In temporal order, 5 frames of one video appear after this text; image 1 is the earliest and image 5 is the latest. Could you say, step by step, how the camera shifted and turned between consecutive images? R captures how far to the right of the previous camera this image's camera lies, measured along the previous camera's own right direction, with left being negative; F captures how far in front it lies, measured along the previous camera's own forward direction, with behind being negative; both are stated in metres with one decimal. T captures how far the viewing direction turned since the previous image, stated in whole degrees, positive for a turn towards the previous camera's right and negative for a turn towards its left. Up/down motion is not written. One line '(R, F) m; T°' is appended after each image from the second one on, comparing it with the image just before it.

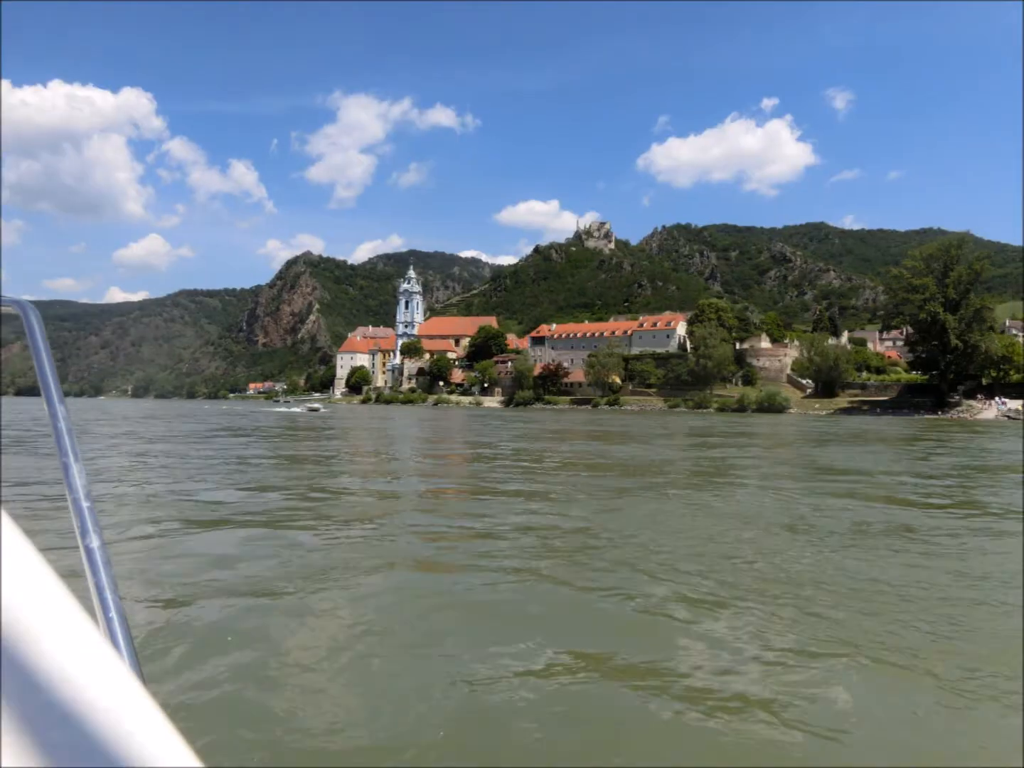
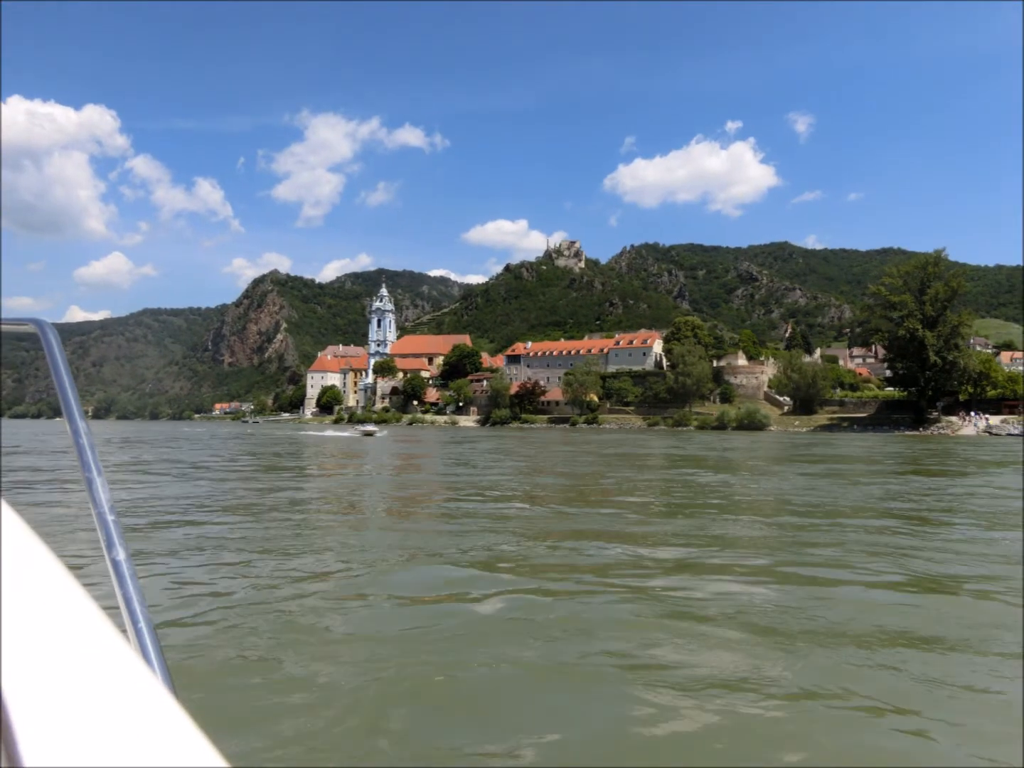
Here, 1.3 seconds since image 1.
(-0.5, +0.8) m; +2°
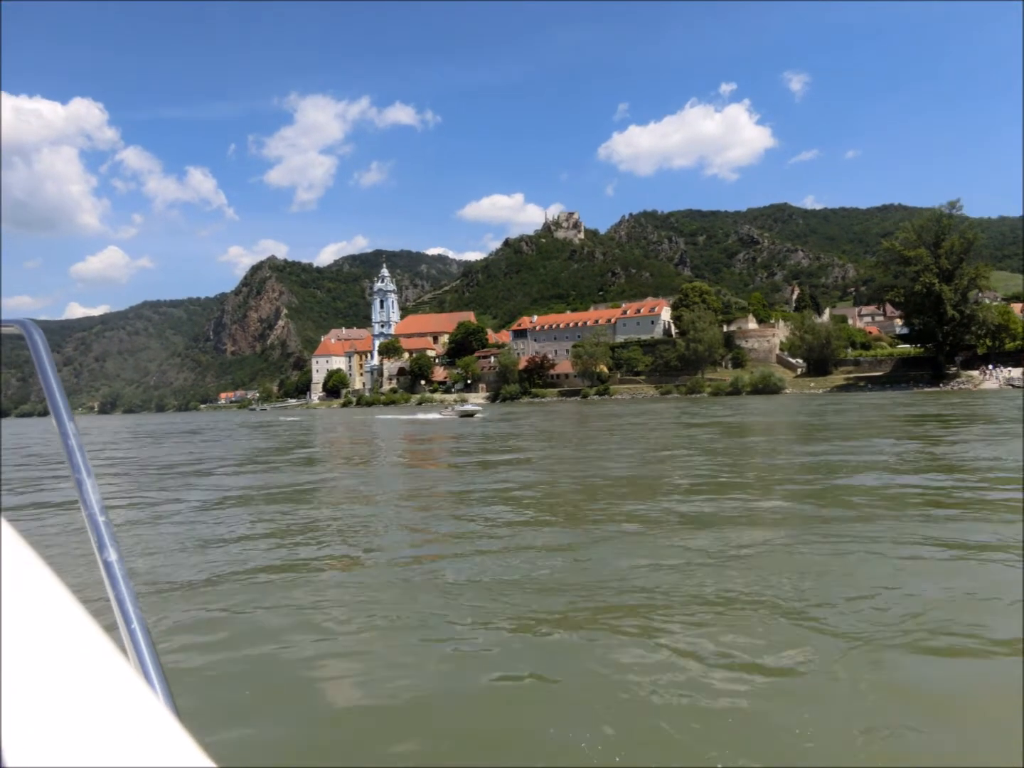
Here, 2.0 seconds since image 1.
(-0.4, +0.6) m; 0°
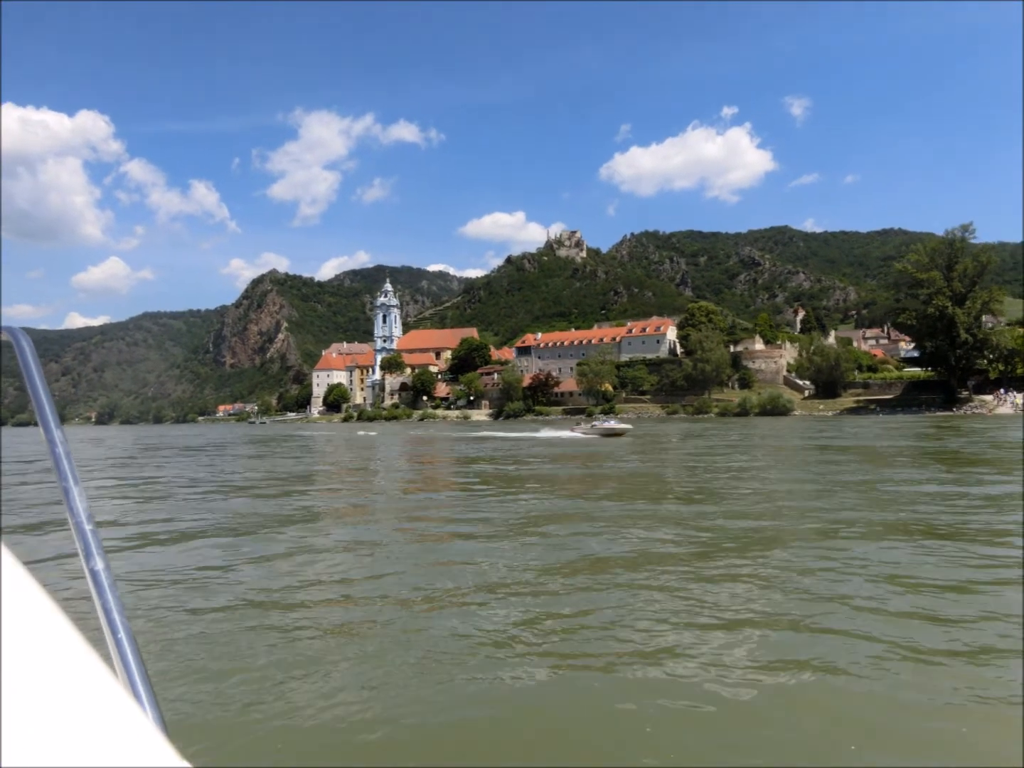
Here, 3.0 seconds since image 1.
(-0.4, +0.5) m; 0°
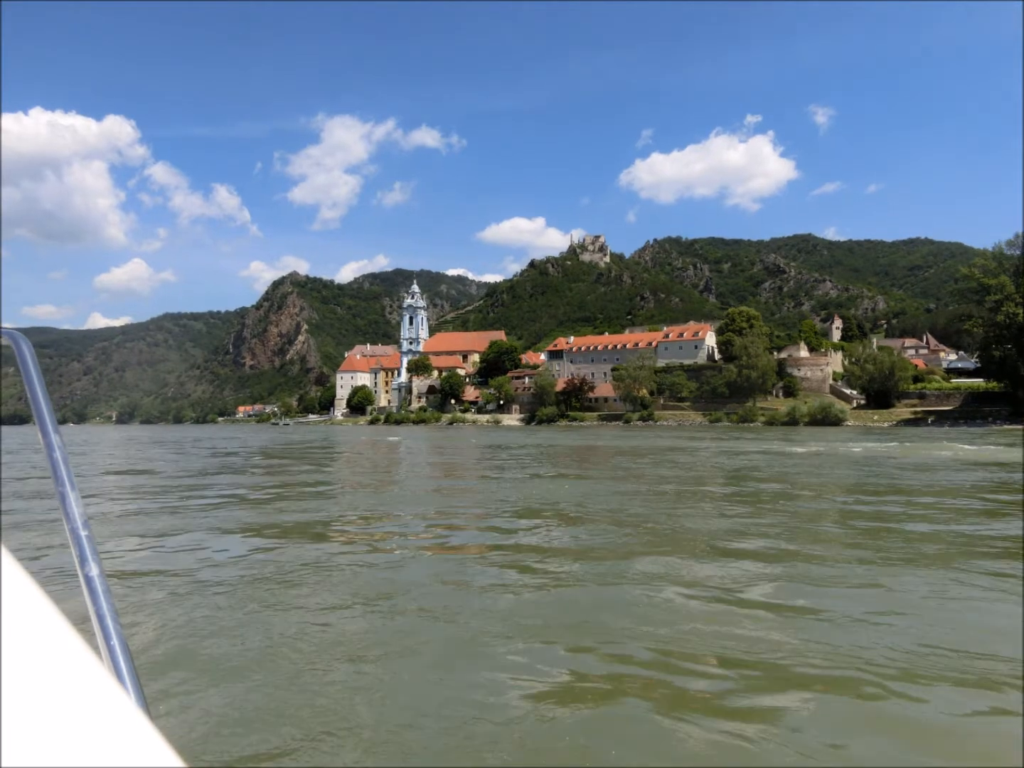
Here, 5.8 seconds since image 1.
(-1.3, +1.5) m; -1°
